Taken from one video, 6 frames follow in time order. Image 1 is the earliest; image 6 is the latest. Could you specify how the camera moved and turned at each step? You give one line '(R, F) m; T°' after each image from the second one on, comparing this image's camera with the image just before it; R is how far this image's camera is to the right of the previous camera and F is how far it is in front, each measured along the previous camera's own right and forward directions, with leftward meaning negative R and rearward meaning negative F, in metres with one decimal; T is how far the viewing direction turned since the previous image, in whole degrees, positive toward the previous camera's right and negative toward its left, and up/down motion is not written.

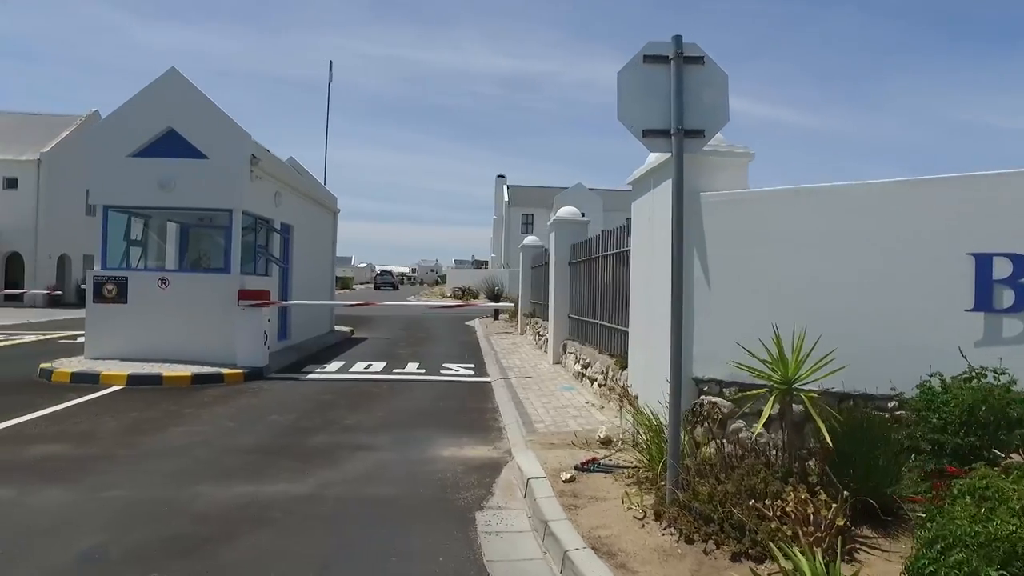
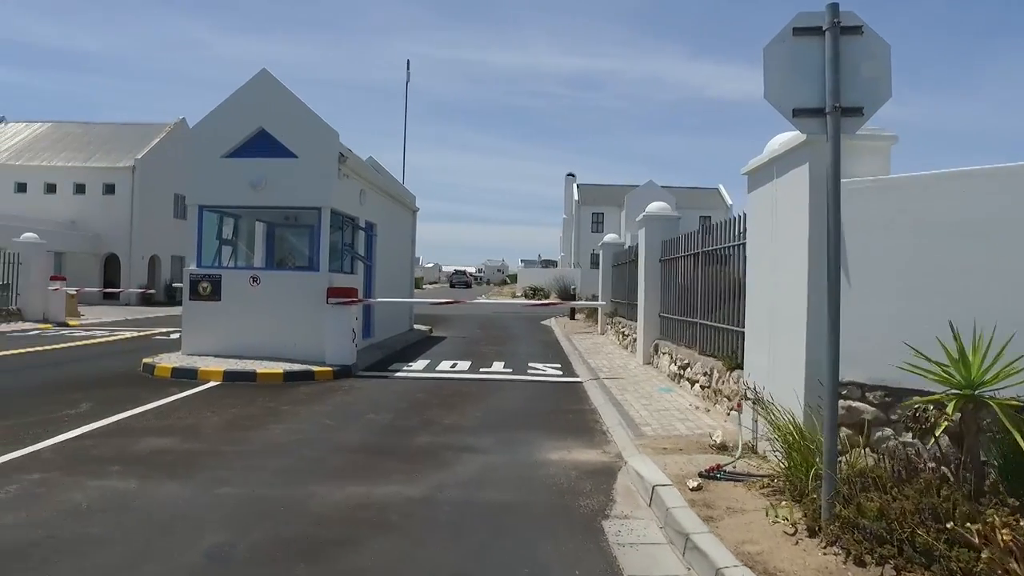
(-0.4, +0.3) m; -5°
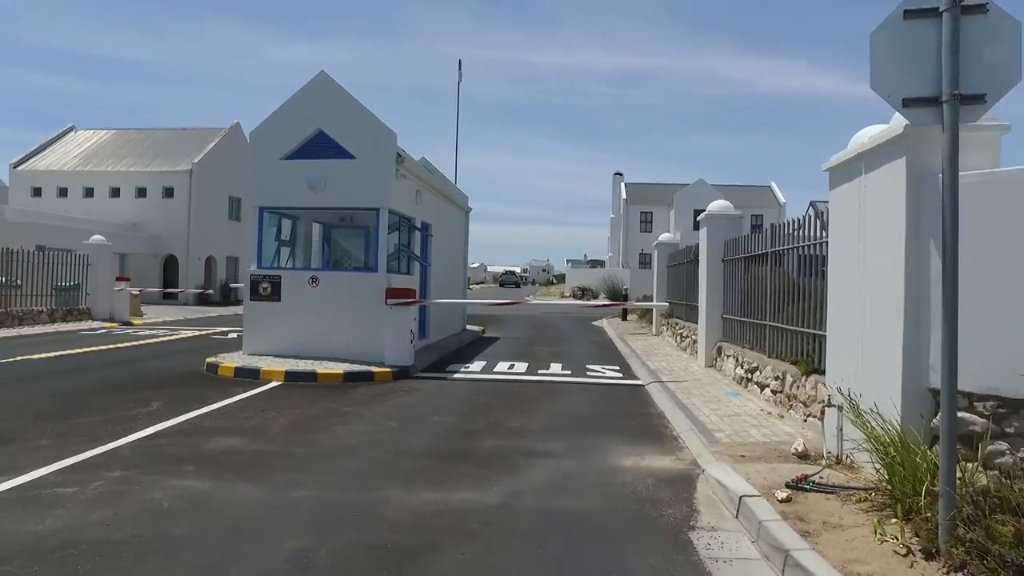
(-0.2, +0.1) m; -4°
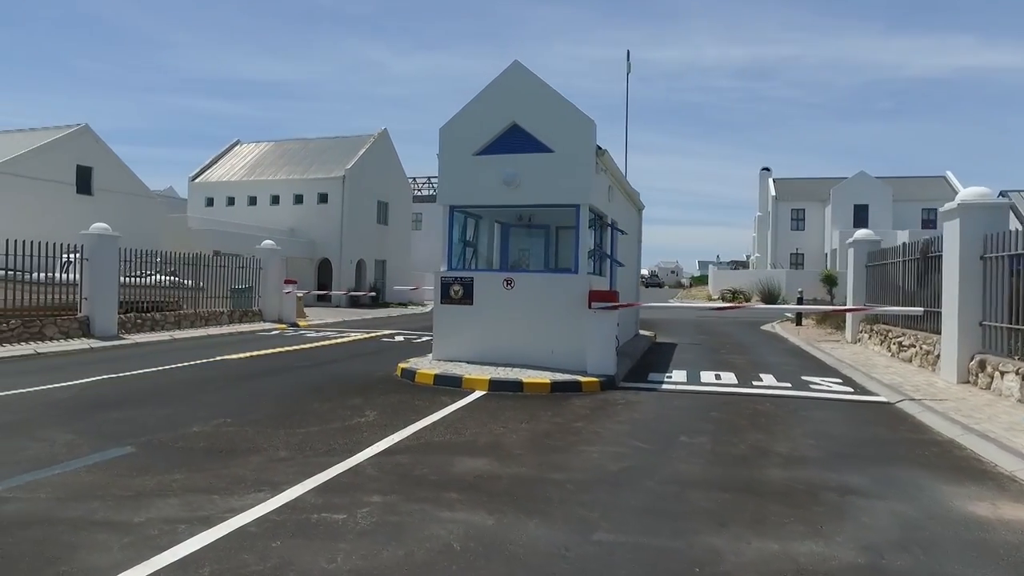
(-1.4, +0.8) m; -10°
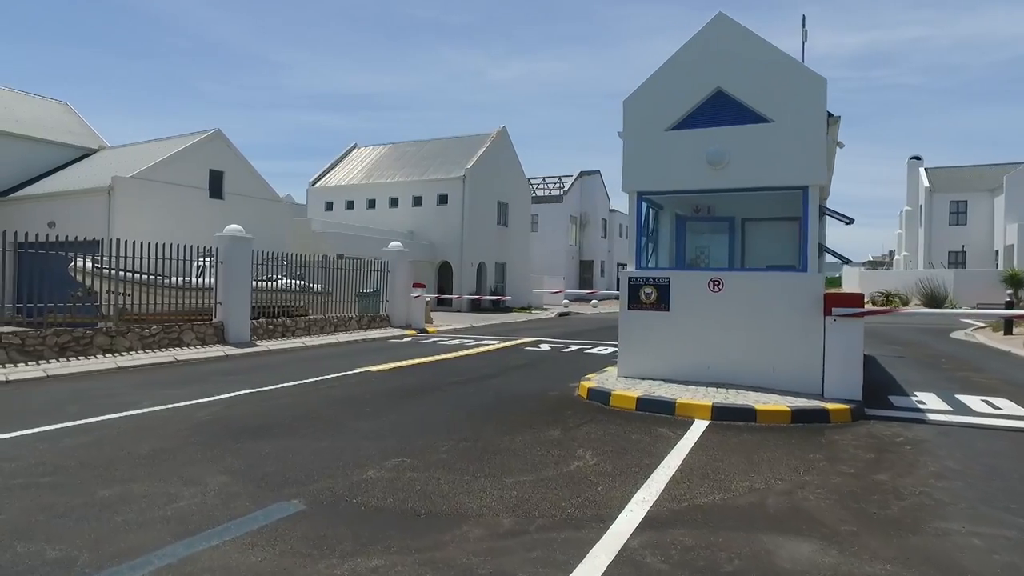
(-1.4, +1.9) m; -8°
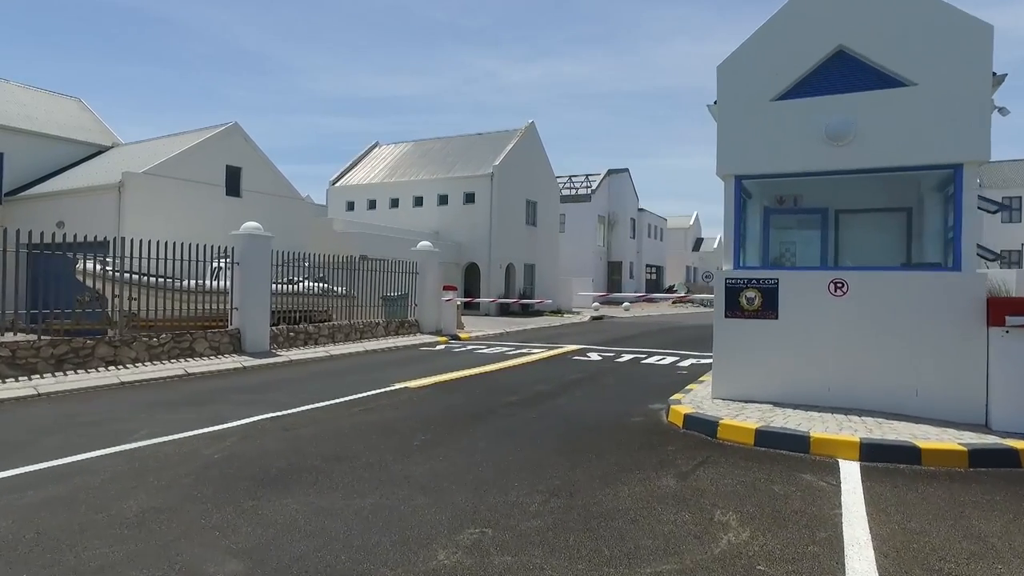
(-0.7, +1.8) m; -1°
